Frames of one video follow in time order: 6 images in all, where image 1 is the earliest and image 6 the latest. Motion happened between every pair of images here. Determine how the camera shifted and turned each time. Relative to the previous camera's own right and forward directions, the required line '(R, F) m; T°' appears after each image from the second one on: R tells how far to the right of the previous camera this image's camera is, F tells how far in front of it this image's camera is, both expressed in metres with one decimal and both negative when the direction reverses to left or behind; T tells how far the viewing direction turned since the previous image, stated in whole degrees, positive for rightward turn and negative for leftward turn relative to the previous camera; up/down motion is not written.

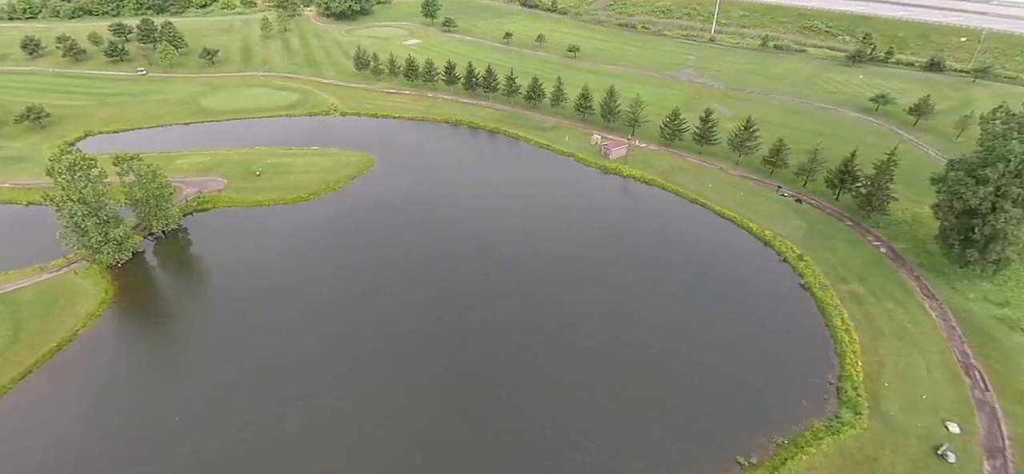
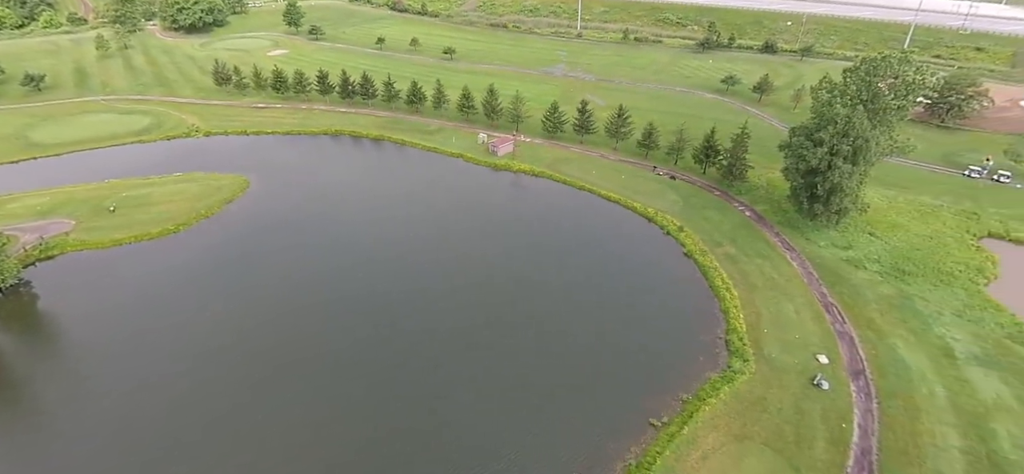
(+5.3, -1.5) m; +7°
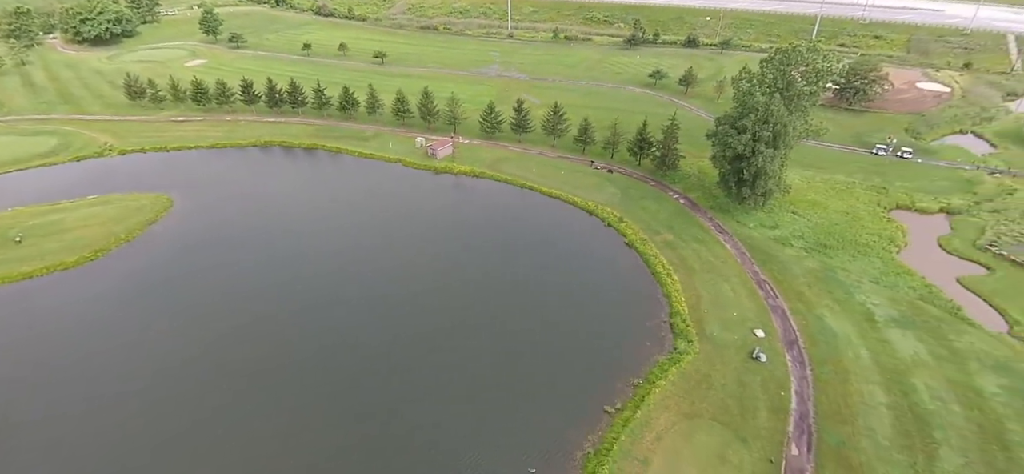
(+1.6, -0.3) m; +5°
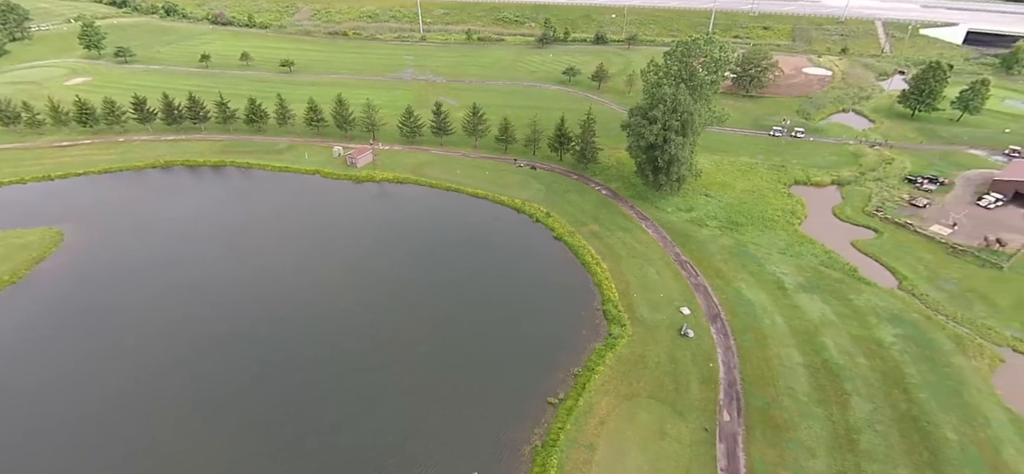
(+2.2, -0.4) m; +6°
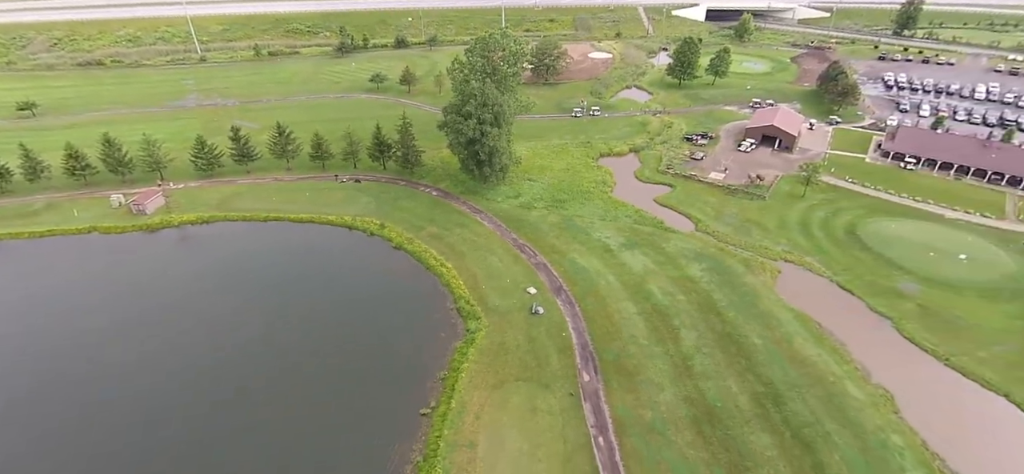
(+5.4, -1.0) m; +14°
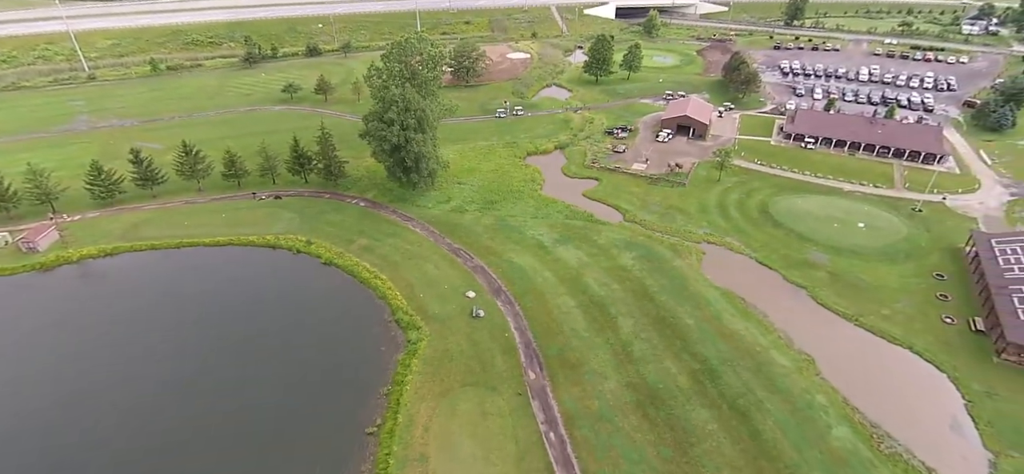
(+2.4, -0.3) m; +6°
